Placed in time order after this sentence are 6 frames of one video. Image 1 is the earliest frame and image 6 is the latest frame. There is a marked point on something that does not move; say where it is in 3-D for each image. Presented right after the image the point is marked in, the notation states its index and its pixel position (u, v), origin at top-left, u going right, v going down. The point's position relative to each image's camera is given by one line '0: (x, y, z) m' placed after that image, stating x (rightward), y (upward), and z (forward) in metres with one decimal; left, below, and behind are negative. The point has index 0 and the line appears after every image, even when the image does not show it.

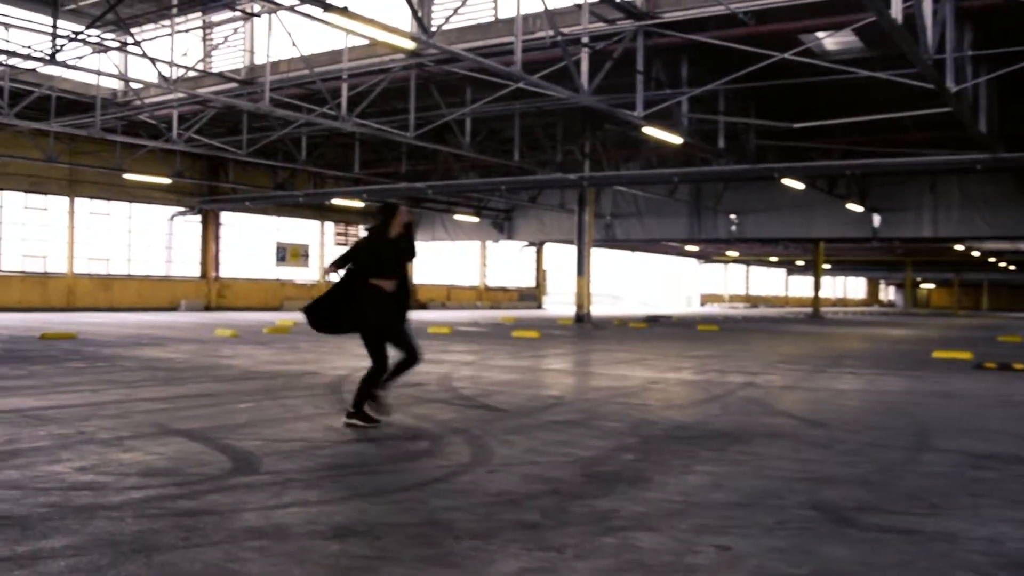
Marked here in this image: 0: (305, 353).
0: (-2.4, -0.8, +12.6) m
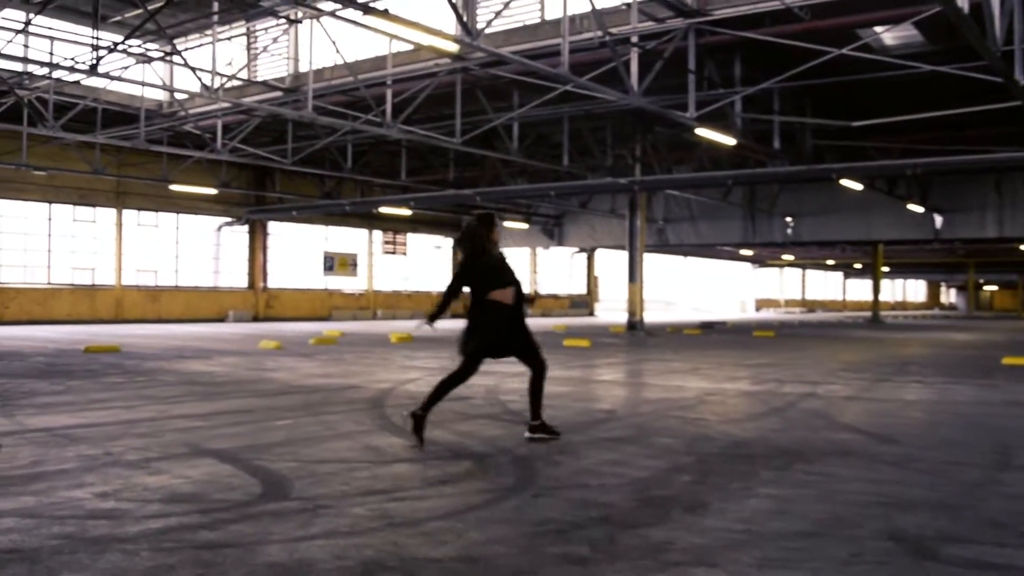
0: (-1.8, -0.9, +12.3) m
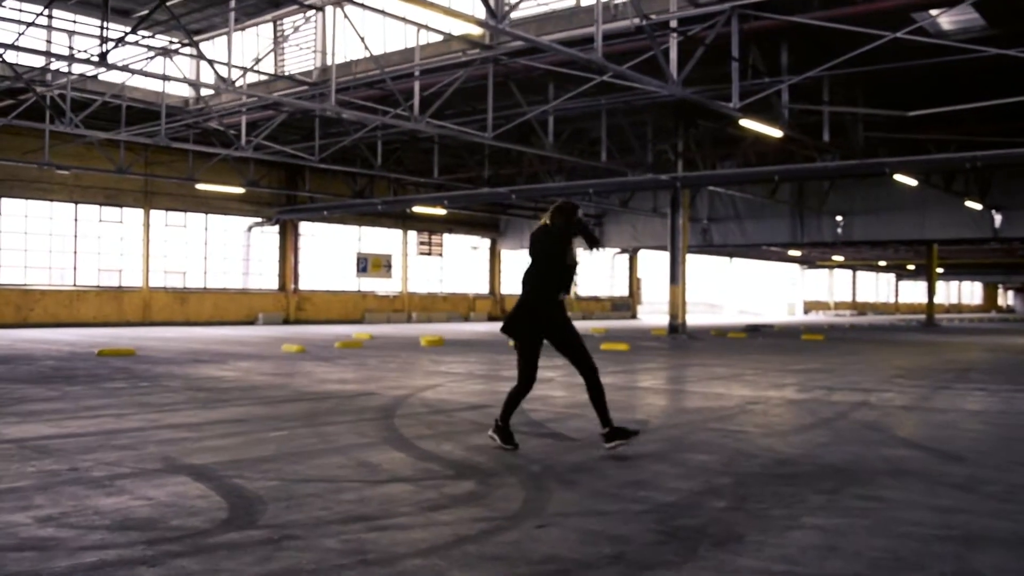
0: (-1.5, -0.9, +11.7) m
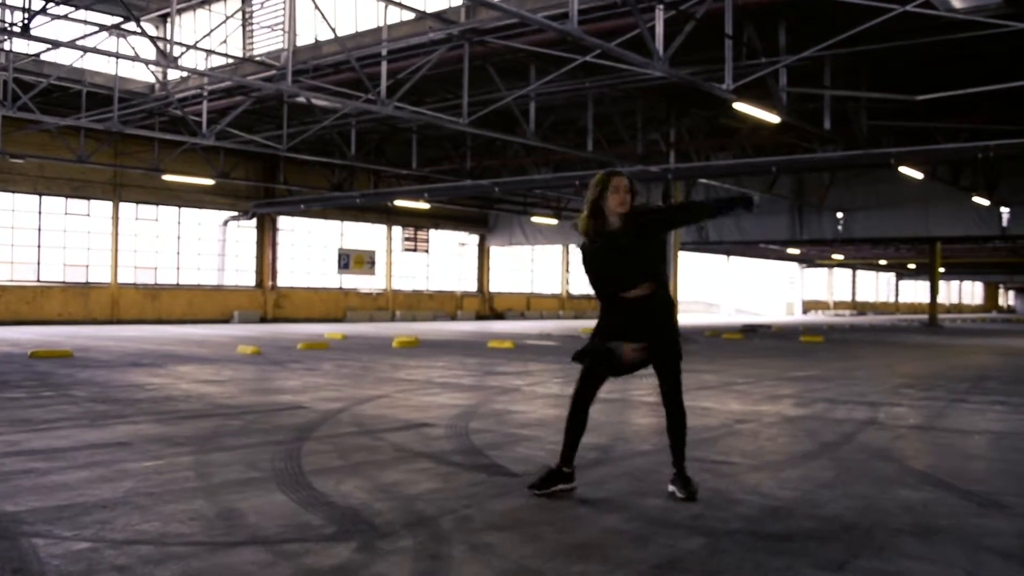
0: (-1.8, -0.8, +10.5) m
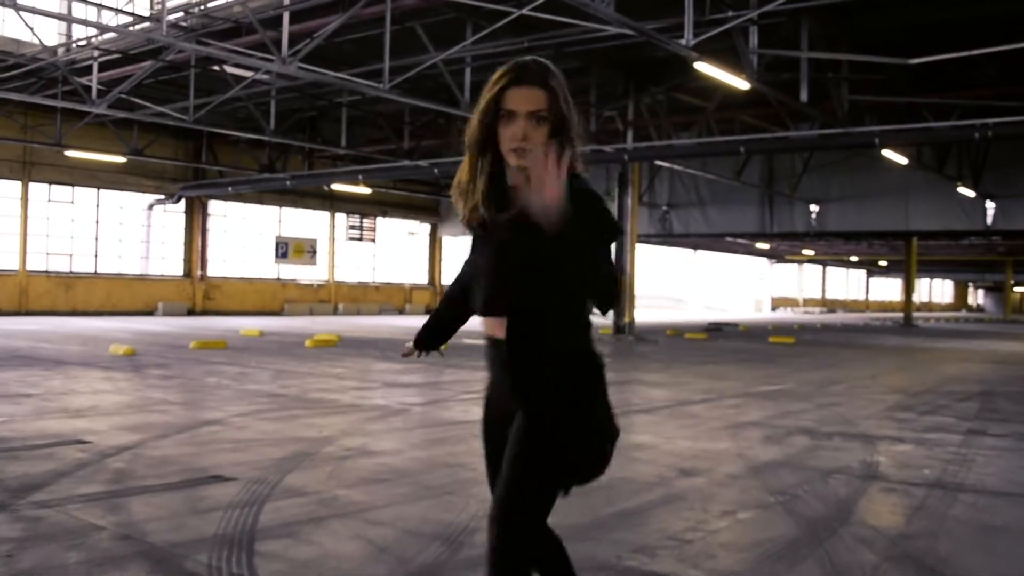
0: (-2.6, -0.7, +8.3) m
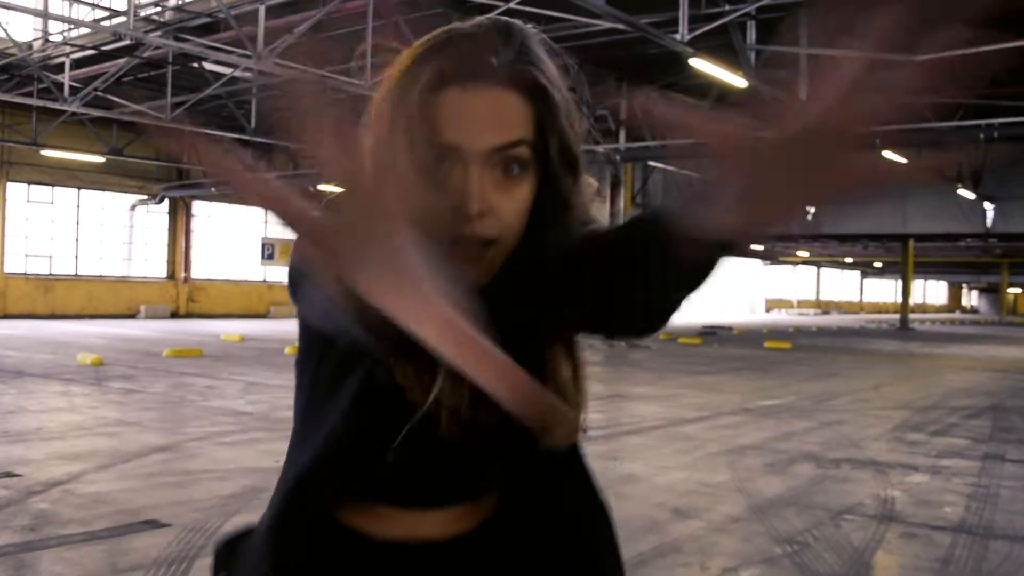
0: (-2.7, -0.8, +7.8) m
